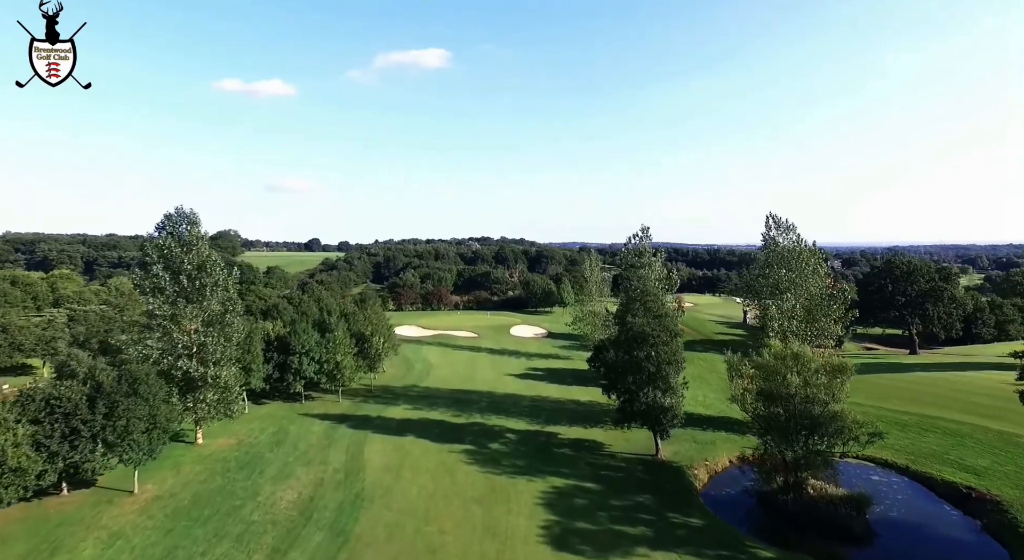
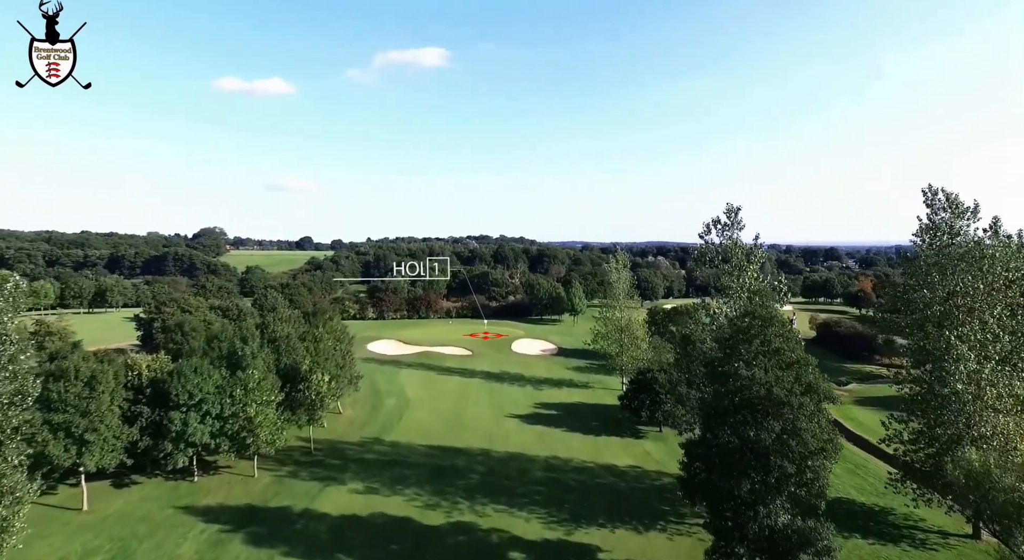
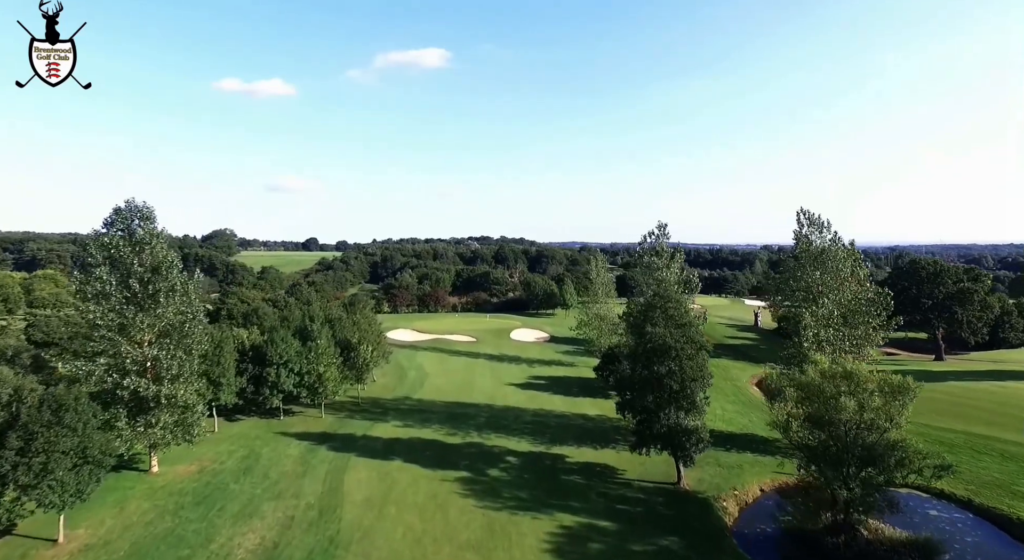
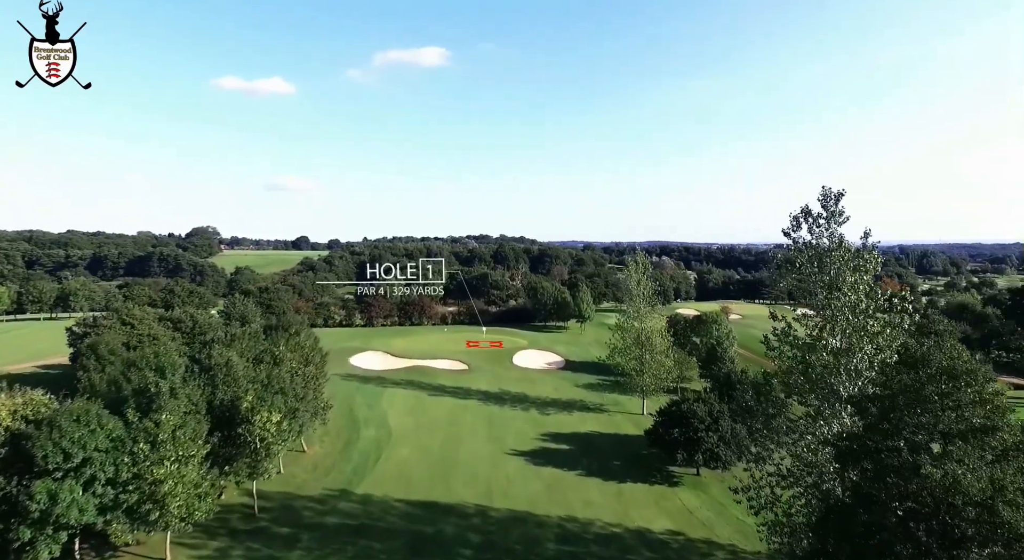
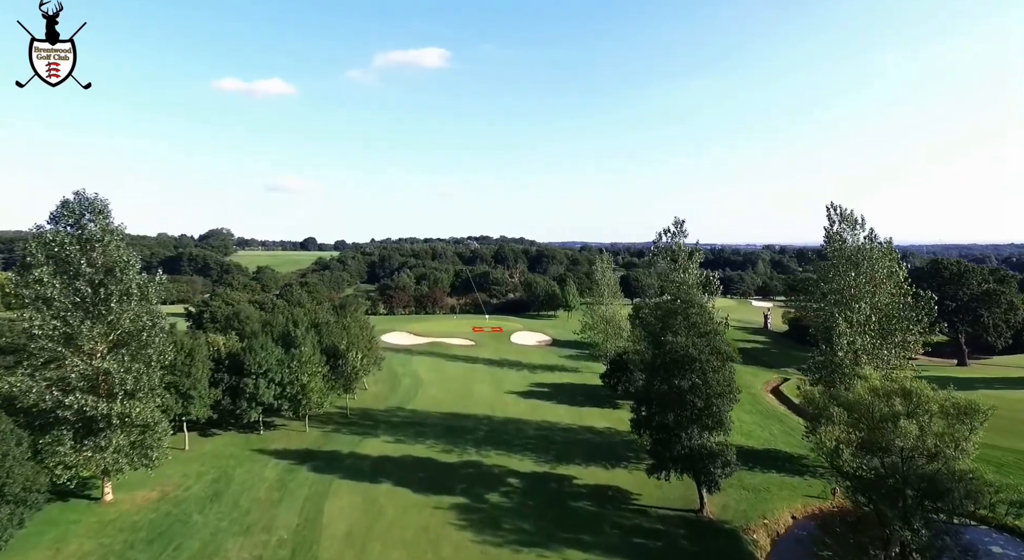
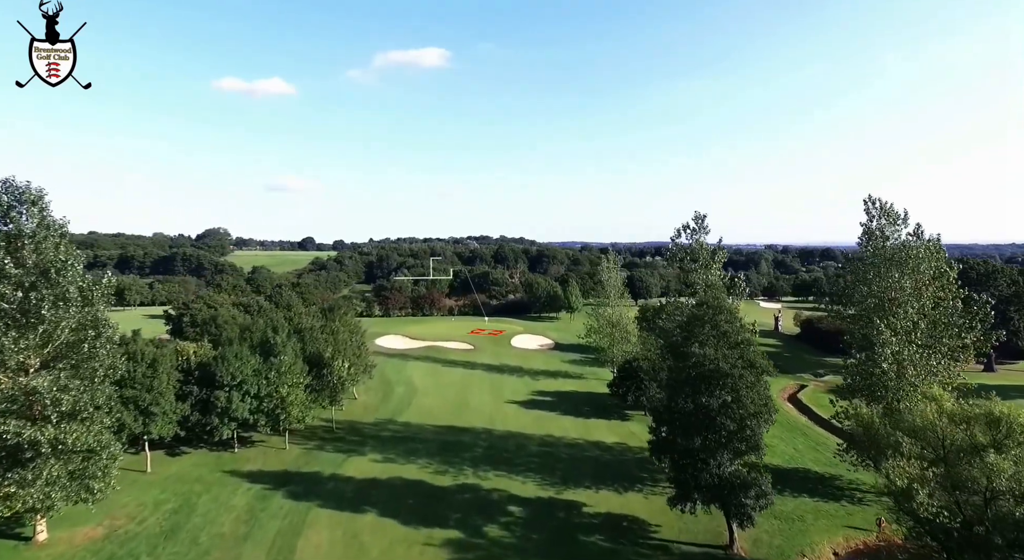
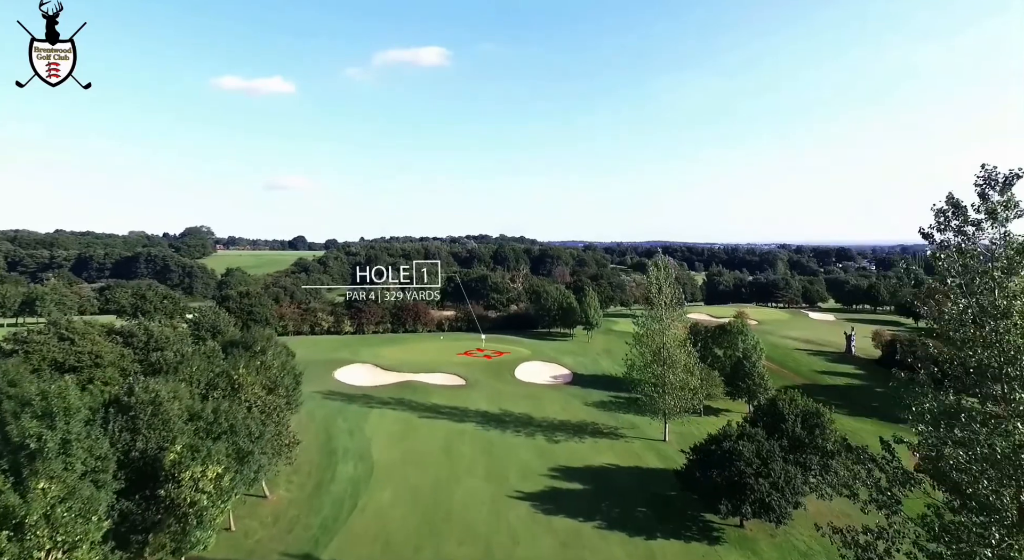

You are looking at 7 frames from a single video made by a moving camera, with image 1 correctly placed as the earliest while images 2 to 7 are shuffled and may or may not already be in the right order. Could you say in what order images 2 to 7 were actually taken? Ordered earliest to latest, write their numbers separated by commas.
3, 5, 6, 2, 4, 7
